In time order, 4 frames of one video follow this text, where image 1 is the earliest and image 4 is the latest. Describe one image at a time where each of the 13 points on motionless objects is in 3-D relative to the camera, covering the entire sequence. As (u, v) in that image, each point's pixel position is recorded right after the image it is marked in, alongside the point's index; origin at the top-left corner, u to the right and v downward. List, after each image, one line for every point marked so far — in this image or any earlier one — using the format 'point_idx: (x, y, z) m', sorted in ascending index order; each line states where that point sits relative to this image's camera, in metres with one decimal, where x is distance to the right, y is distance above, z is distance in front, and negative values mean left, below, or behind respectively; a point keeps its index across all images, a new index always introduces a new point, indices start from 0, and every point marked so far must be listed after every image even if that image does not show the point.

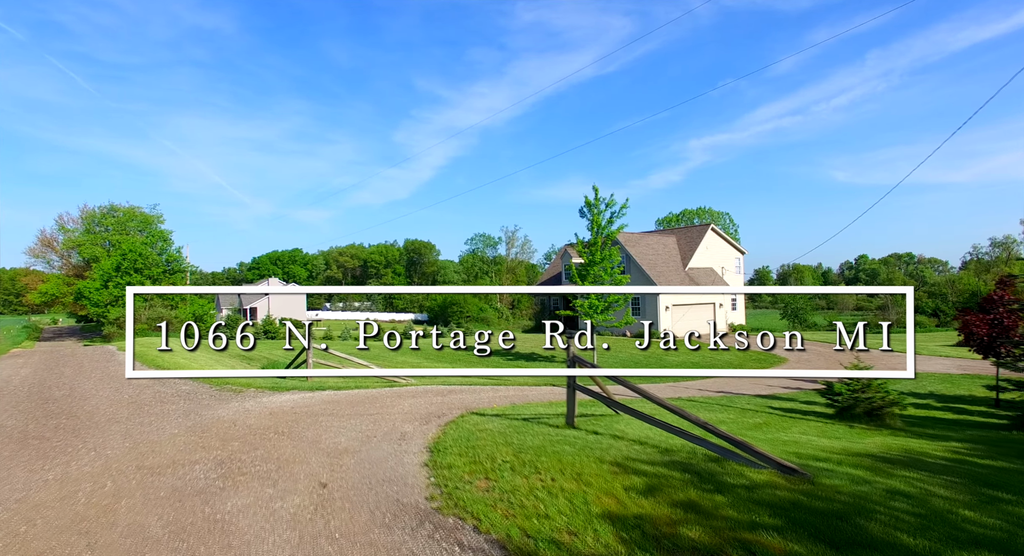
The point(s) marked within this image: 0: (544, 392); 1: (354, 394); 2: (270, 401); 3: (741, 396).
0: (+0.7, -2.2, +12.1) m
1: (-2.6, -2.0, +11.0) m
2: (-3.5, -1.8, +9.4) m
3: (+5.2, -2.7, +14.7) m
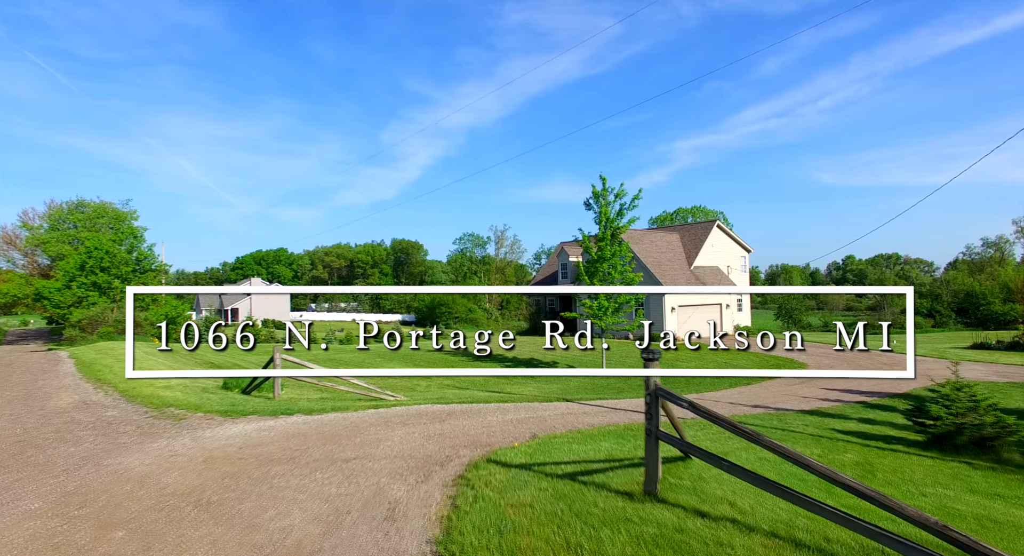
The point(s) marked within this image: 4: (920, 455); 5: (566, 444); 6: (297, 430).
0: (+0.9, -2.2, +9.8) m
1: (-2.4, -1.9, +8.7) m
2: (-3.2, -1.7, +7.1) m
3: (+5.3, -2.7, +12.5) m
4: (+5.0, -2.1, +7.9) m
5: (+0.6, -1.8, +7.1) m
6: (-2.5, -1.8, +7.7) m
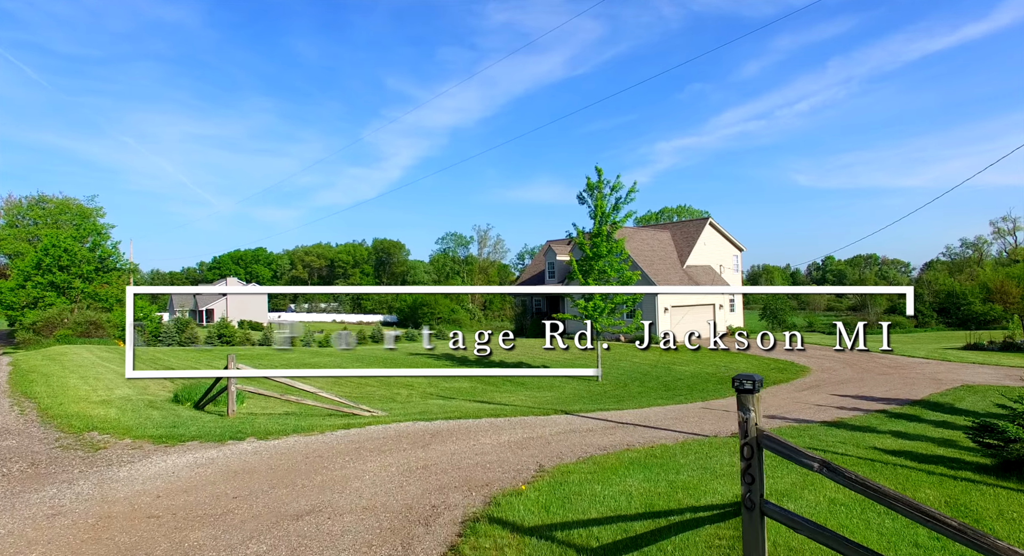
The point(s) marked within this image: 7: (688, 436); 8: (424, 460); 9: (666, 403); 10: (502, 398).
0: (+0.8, -2.1, +8.3) m
1: (-2.4, -1.8, +7.1) m
2: (-3.2, -1.6, +5.5) m
3: (+5.2, -2.6, +11.1) m
4: (+5.0, -2.1, +6.6) m
5: (+0.6, -1.8, +5.6) m
6: (-2.5, -1.7, +6.1) m
7: (+2.7, -2.4, +10.1) m
8: (-0.9, -1.9, +6.8) m
9: (+3.9, -3.1, +16.5) m
10: (-0.3, -2.9, +16.0) m
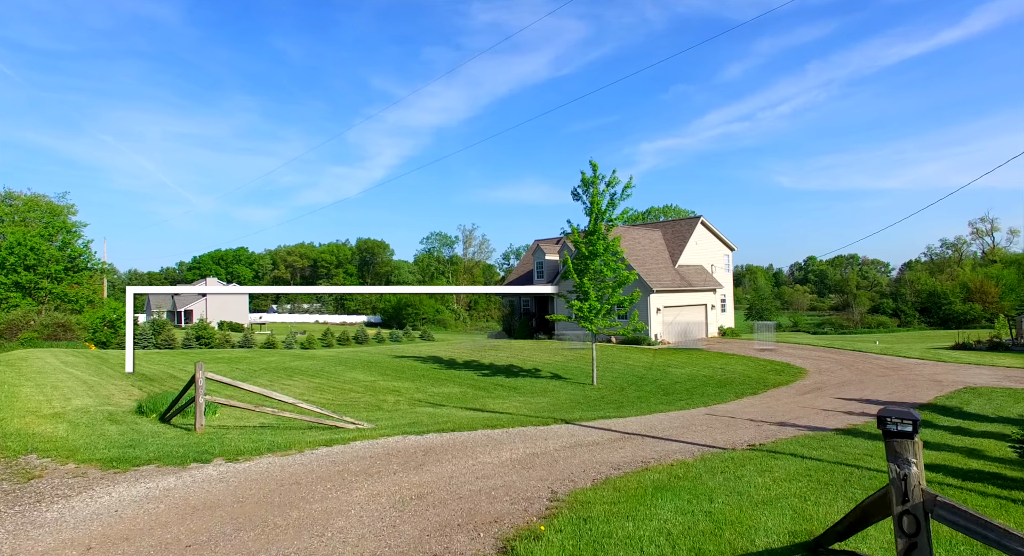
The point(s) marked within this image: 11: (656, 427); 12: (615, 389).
0: (+0.8, -2.1, +7.5) m
1: (-2.3, -1.8, +6.1) m
2: (-3.1, -1.6, +4.5) m
3: (+5.2, -2.6, +10.4) m
4: (+5.0, -2.1, +5.8) m
5: (+0.7, -1.7, +4.7) m
6: (-2.4, -1.7, +5.2) m
7: (+2.7, -2.4, +9.3) m
8: (-0.8, -1.9, +5.9) m
9: (+3.7, -3.1, +15.7) m
10: (-0.4, -2.9, +15.1) m
11: (+2.6, -2.7, +11.7) m
12: (+2.9, -3.1, +18.6) m
